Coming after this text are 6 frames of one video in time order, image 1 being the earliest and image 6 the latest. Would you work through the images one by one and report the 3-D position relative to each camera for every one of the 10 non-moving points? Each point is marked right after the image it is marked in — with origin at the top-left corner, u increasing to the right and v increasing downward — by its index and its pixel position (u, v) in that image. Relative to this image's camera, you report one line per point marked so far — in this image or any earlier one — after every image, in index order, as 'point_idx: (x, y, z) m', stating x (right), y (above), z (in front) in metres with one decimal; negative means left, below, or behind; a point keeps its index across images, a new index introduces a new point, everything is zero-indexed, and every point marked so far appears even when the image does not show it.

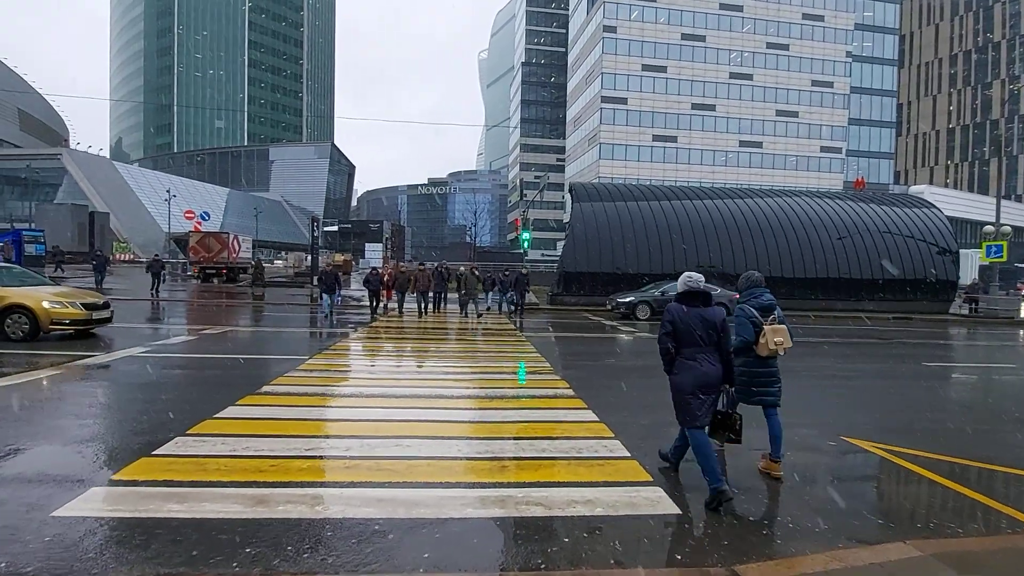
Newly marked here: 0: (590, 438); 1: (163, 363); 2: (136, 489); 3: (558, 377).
0: (+0.9, -1.6, +5.6) m
1: (-7.0, -1.5, +10.5) m
2: (-2.9, -1.5, +4.0) m
3: (+0.8, -1.5, +9.0) m
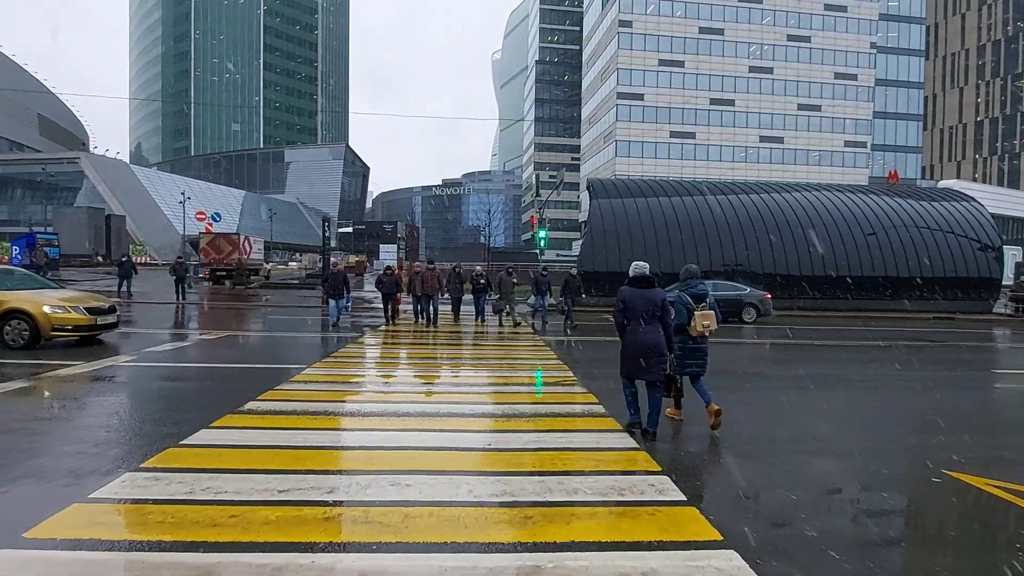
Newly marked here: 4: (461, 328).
0: (+1.1, -1.6, +4.6) m
1: (-6.7, -1.6, +9.7) m
2: (-2.7, -1.6, +3.1) m
3: (+1.1, -1.5, +8.0) m
4: (-1.3, -1.2, +14.6) m
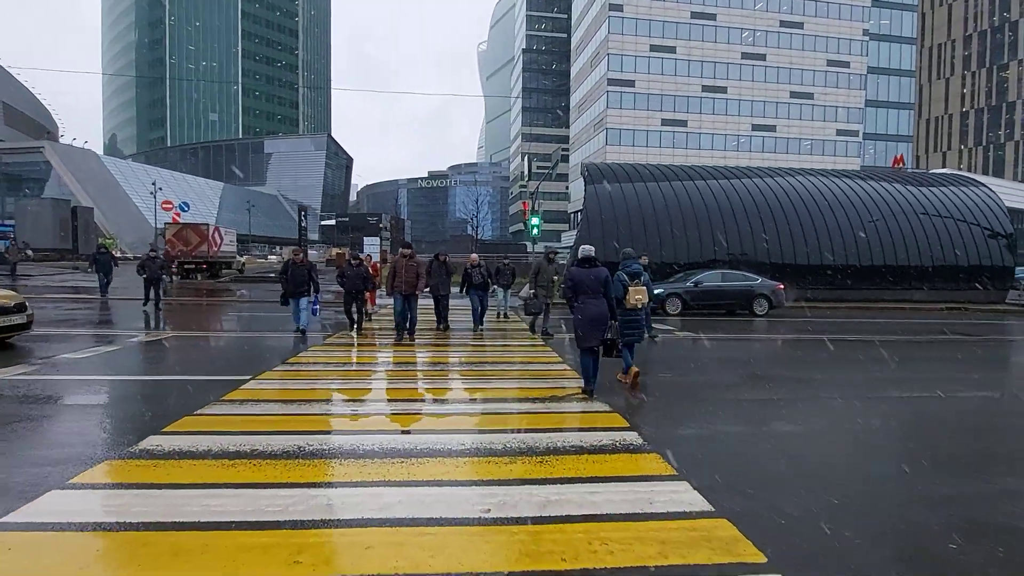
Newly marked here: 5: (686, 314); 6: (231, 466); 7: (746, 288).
0: (+1.1, -1.5, +2.9) m
1: (-6.7, -1.4, +7.8) m
2: (-2.6, -1.5, +1.3) m
3: (+1.1, -1.4, +6.3) m
4: (-1.4, -1.0, +12.8) m
5: (+5.9, -0.9, +17.5) m
6: (-2.2, -1.4, +4.1) m
7: (+8.0, 0.0, +17.7) m
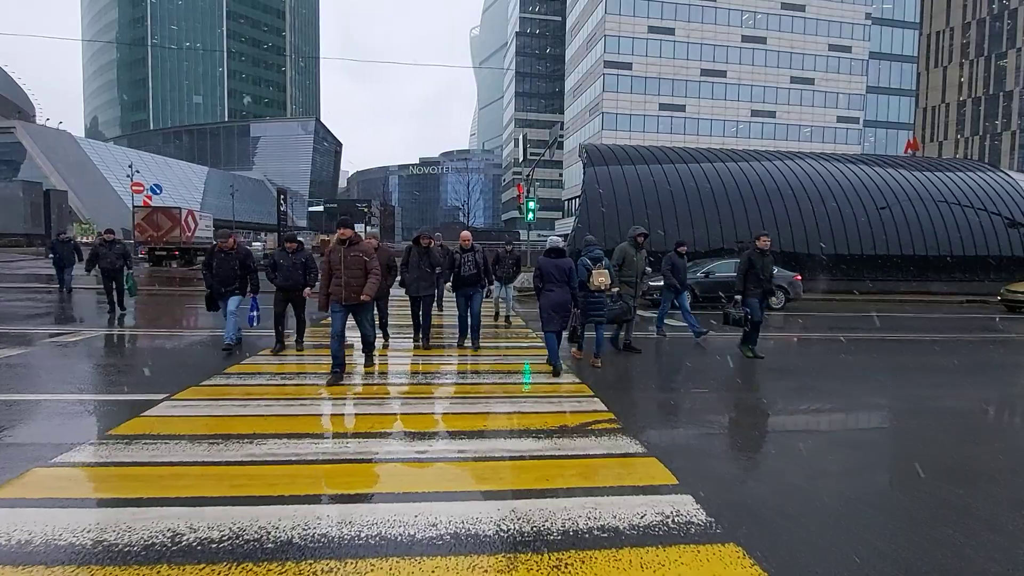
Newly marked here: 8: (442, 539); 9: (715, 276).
0: (+1.2, -1.5, +1.4) m
1: (-6.8, -1.3, +6.2) m
2: (-2.6, -1.5, -0.3) m
3: (+1.1, -1.3, +4.8) m
4: (-1.6, -0.8, +11.2) m
5: (+5.7, -0.6, +16.0) m
6: (-2.2, -1.4, +2.5) m
7: (+7.8, +0.3, +16.3) m
8: (-0.4, -1.3, +2.8) m
9: (+6.3, +0.4, +16.2) m
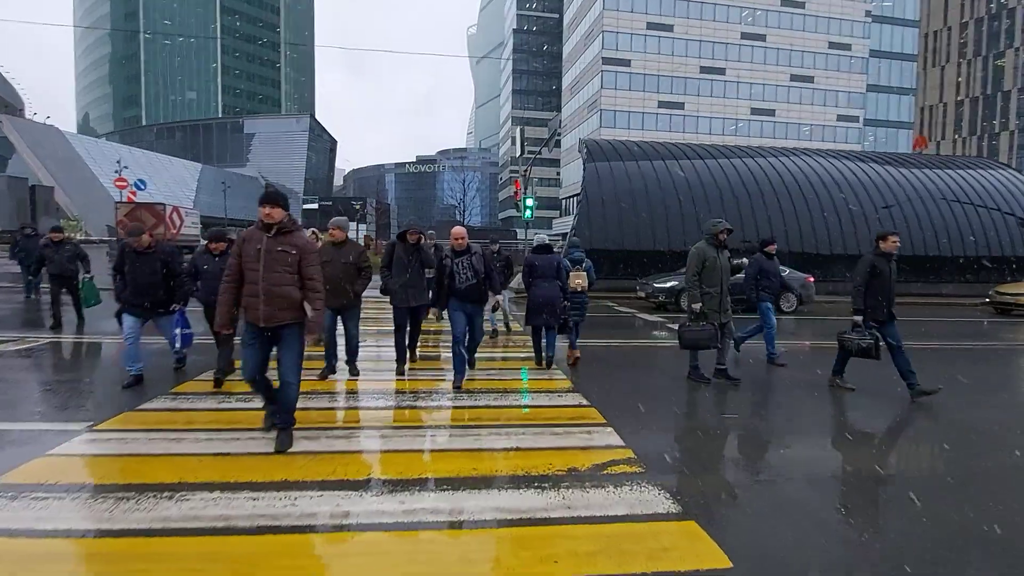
0: (+1.1, -1.6, +0.5) m
1: (-6.8, -1.4, +5.2) m
2: (-2.6, -1.6, -1.2) m
3: (+1.0, -1.4, +3.9) m
4: (-1.6, -0.8, +10.3) m
5: (+5.6, -0.6, +15.2) m
6: (-2.2, -1.4, +1.6) m
7: (+7.7, +0.2, +15.4) m
8: (-0.4, -1.4, +1.9) m
9: (+6.2, +0.3, +15.3) m
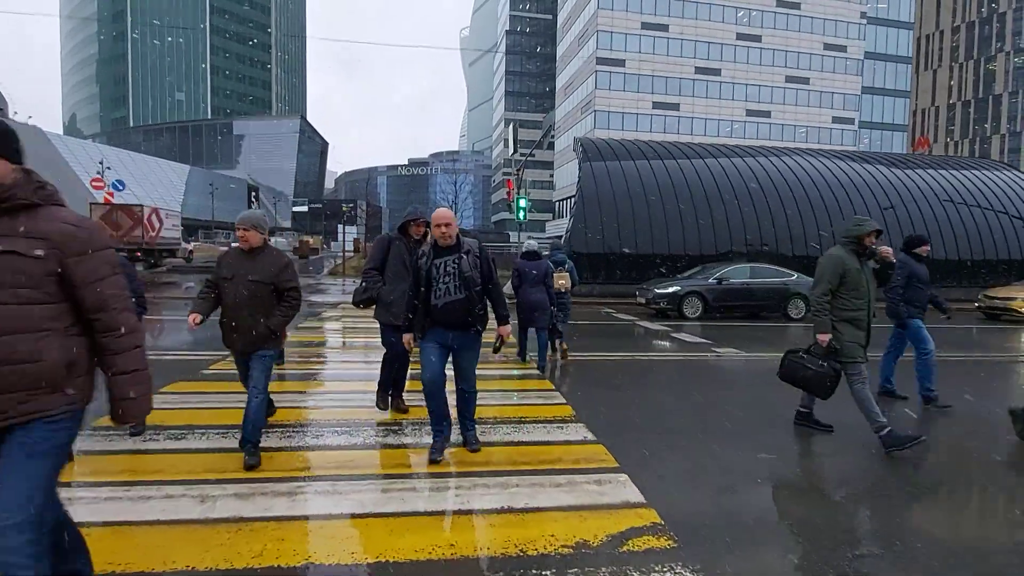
0: (+1.1, -1.7, -0.4) m
1: (-6.9, -1.5, +4.2) m
2: (-2.6, -1.7, -2.1) m
3: (+1.0, -1.5, +3.0) m
4: (-1.8, -1.0, +9.4) m
5: (+5.4, -0.8, +14.4) m
6: (-2.2, -1.5, +0.7) m
7: (+7.5, +0.1, +14.6) m
8: (-0.4, -1.5, +1.0) m
9: (+6.0, +0.2, +14.5) m
